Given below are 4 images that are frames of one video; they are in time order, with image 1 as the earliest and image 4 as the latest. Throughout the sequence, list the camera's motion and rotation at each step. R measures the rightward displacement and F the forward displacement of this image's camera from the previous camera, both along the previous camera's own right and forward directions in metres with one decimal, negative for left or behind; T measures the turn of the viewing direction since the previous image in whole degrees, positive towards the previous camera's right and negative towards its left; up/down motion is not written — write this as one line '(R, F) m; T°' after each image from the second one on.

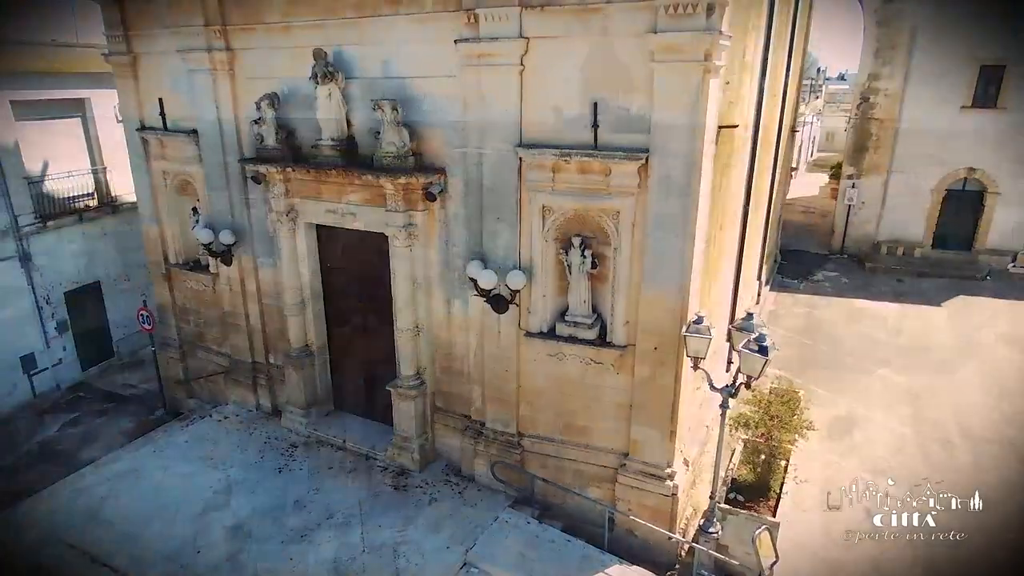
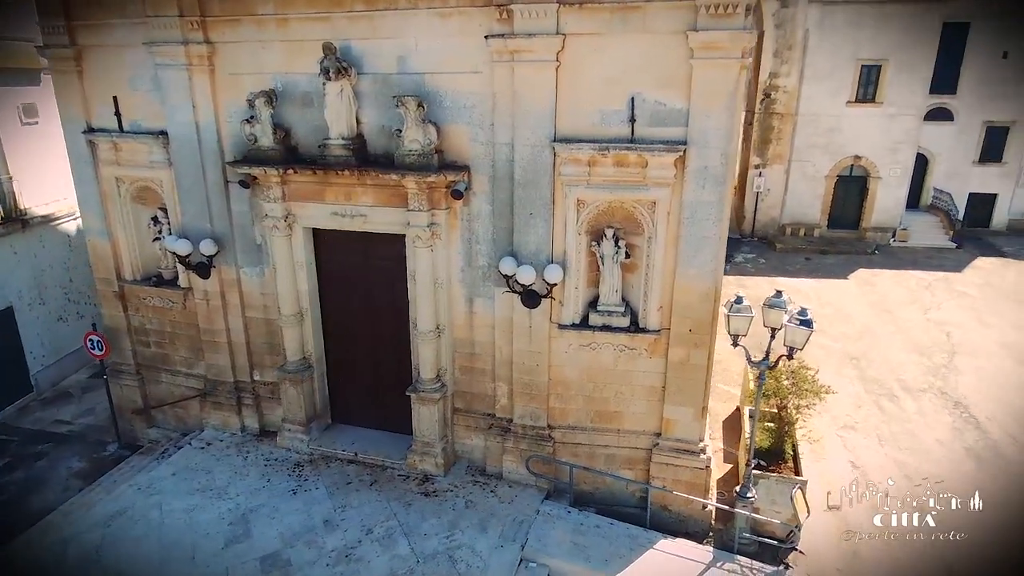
(-2.0, +0.1) m; +11°
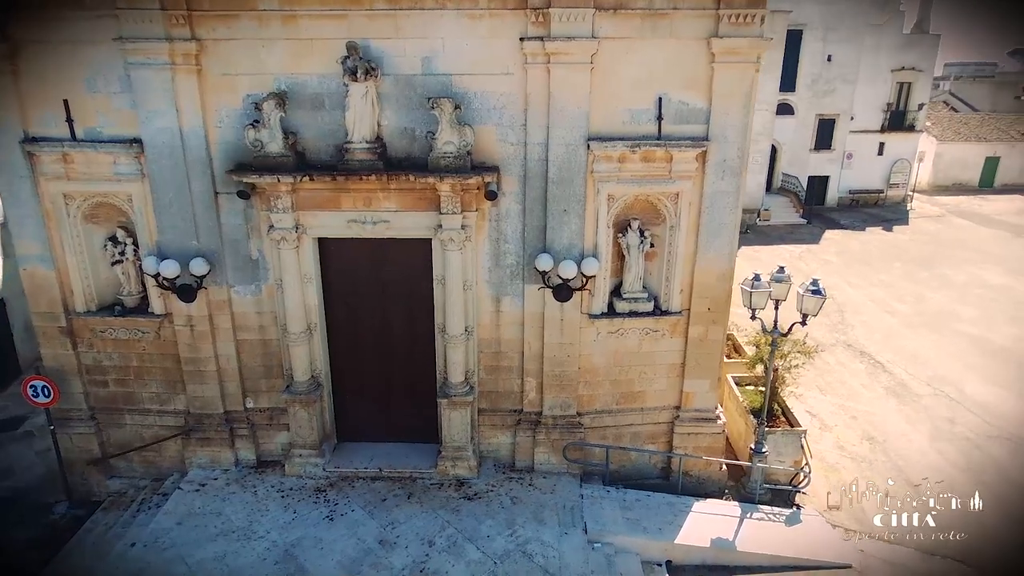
(-2.6, +0.2) m; +15°
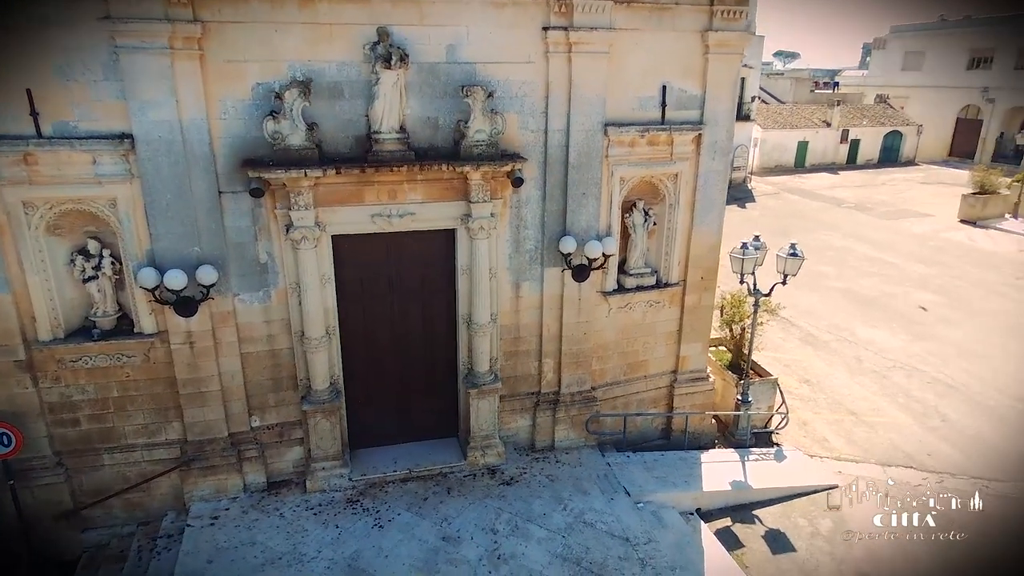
(-2.6, +0.2) m; +15°
